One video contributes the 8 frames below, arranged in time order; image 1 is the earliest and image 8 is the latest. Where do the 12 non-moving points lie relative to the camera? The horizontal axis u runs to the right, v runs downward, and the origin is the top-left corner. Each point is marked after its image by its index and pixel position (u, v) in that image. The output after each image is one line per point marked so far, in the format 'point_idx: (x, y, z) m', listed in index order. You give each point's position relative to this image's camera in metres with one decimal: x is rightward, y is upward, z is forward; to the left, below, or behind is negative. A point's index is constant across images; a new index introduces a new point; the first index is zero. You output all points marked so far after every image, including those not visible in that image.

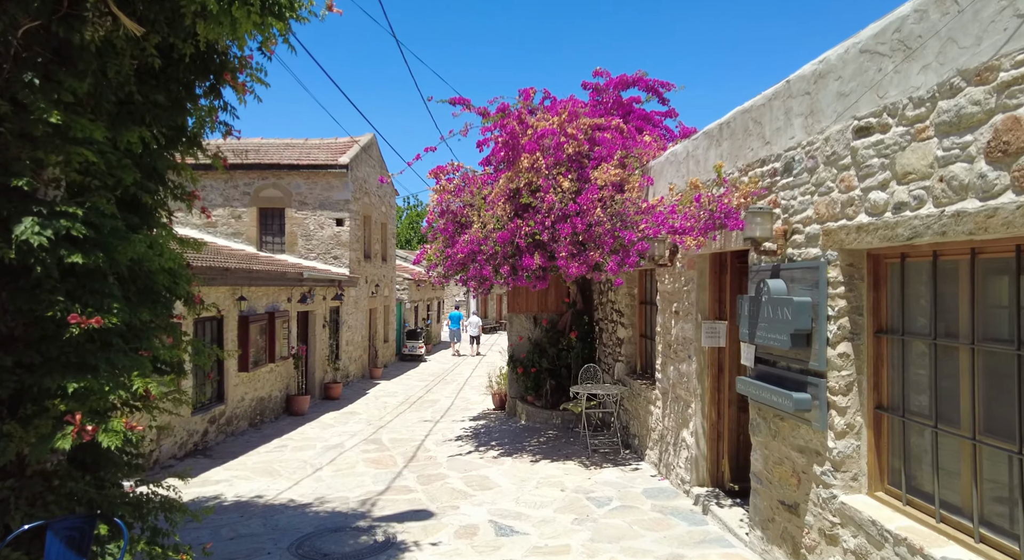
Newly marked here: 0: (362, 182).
0: (-3.8, +2.5, +16.7) m
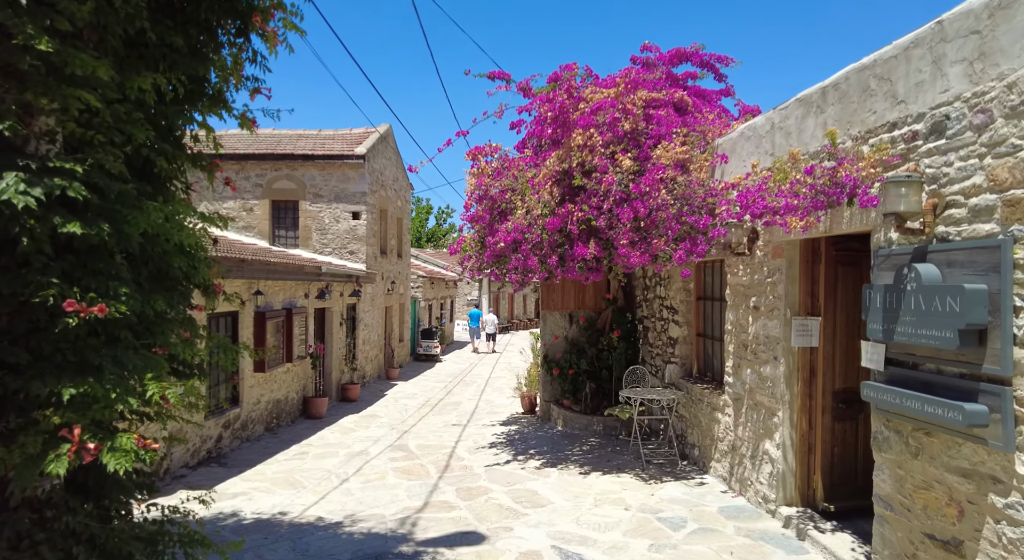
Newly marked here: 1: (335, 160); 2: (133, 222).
0: (-3.3, +2.6, +16.0) m
1: (-4.0, +2.6, +14.5) m
2: (-1.7, +0.3, +2.8) m
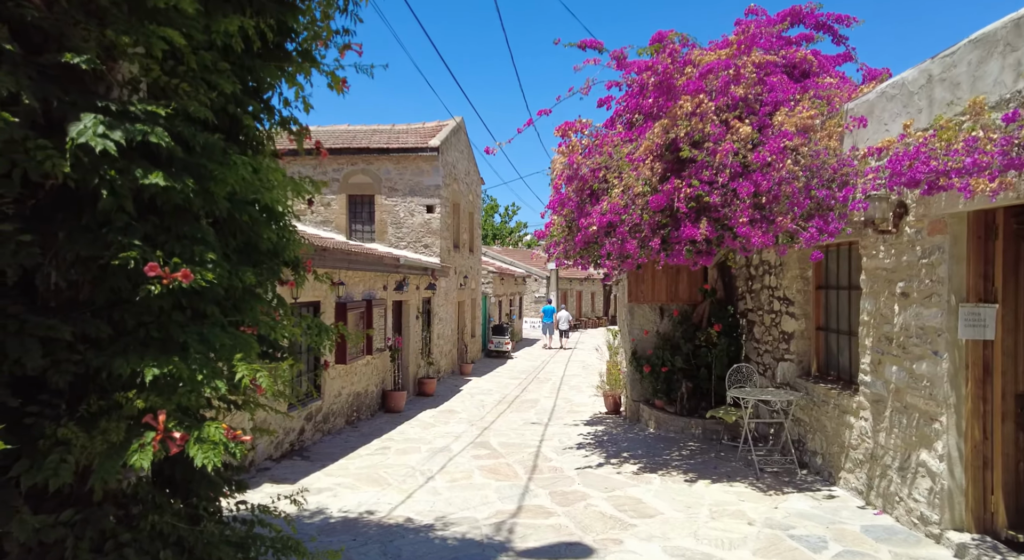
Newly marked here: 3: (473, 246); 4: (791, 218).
0: (-1.4, +2.8, +15.7) m
1: (-2.3, +2.8, +14.3) m
2: (-1.1, +0.4, +2.5) m
3: (-1.1, +0.9, +18.2) m
4: (+2.1, +0.5, +5.0) m
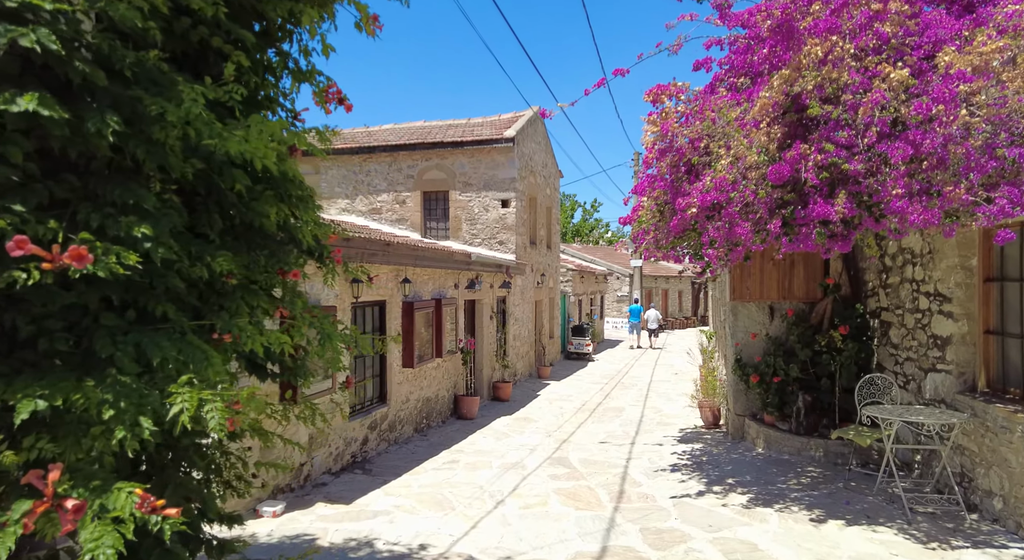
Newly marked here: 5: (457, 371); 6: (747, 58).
0: (+0.4, +2.8, +14.9) m
1: (-0.6, +2.8, +13.5) m
2: (-0.9, +0.4, +1.7) m
3: (+1.0, +1.0, +17.3) m
4: (+2.6, +0.5, +3.7) m
5: (-0.9, -1.4, +10.0) m
6: (+1.9, +1.8, +5.2) m
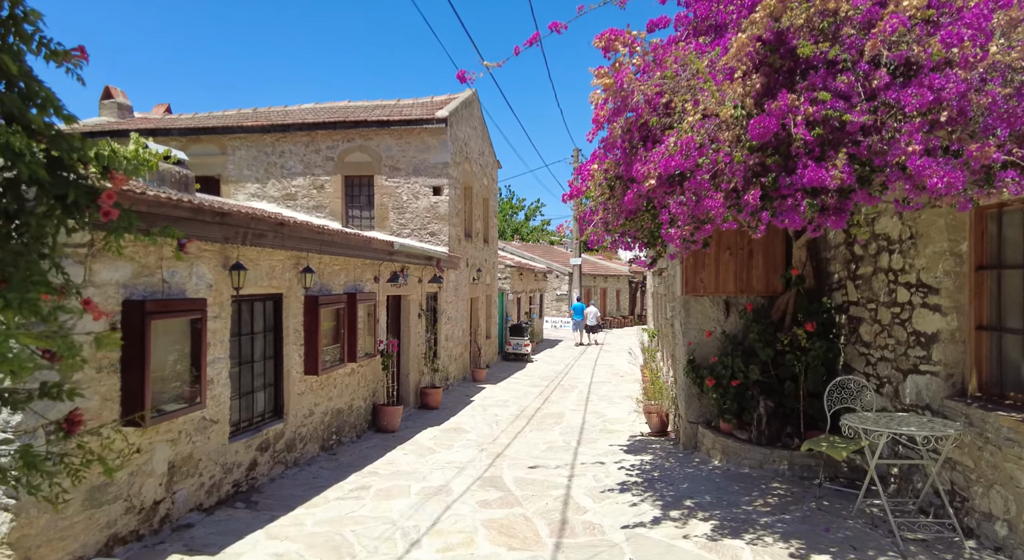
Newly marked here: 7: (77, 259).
0: (-1.0, +2.9, +13.8) m
1: (-1.9, +2.9, +12.4) m
2: (-1.1, +0.5, +0.5) m
3: (-0.6, +1.1, +16.2) m
4: (+2.2, +0.6, +2.9) m
5: (-1.8, -1.3, +8.8) m
6: (+1.3, +1.9, +4.3) m
7: (-2.8, +0.1, +4.1) m
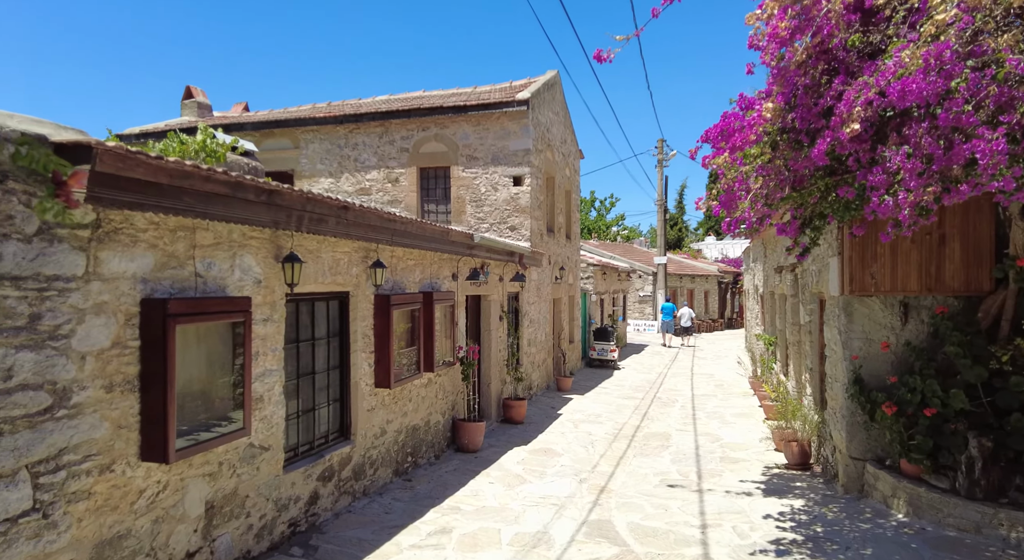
0: (+0.7, +2.9, +12.5) m
1: (-0.3, +3.0, +11.2) m
2: (-0.8, +0.6, -0.6) m
3: (+1.4, +1.1, +14.9) m
4: (+2.7, +0.7, +1.4) m
5: (-0.7, -1.3, +7.7) m
6: (+2.0, +1.9, +2.8) m
7: (-2.2, +0.2, +3.1) m
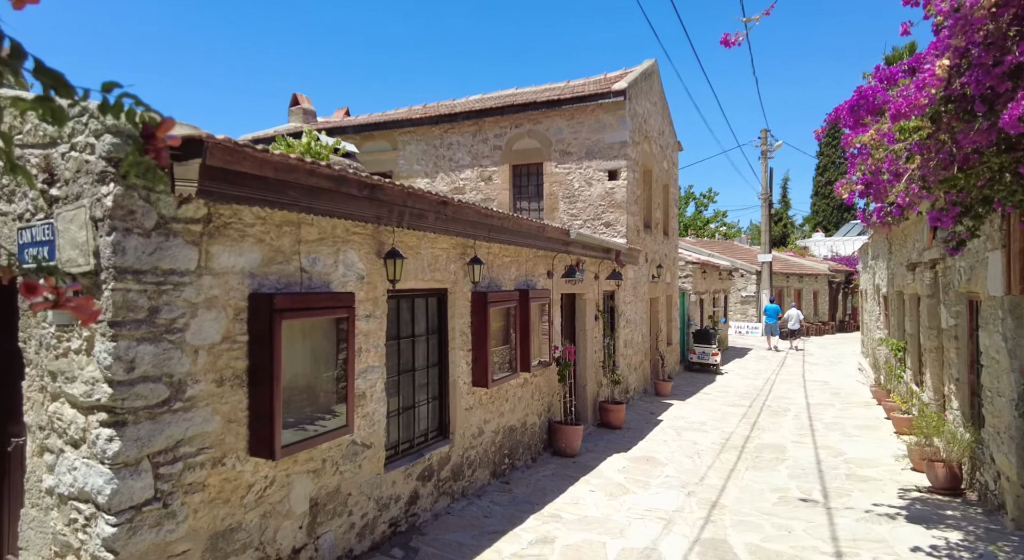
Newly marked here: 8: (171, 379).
0: (+2.5, +2.9, +12.1) m
1: (+1.3, +3.0, +10.9) m
2: (-0.8, +0.6, -0.8) m
3: (+3.5, +1.1, +14.4) m
4: (+3.0, +0.7, +0.7) m
5: (+0.5, -1.3, +7.5) m
6: (+2.5, +1.9, +2.3) m
7: (-1.6, +0.2, +3.2) m
8: (-1.7, -0.5, +3.2) m
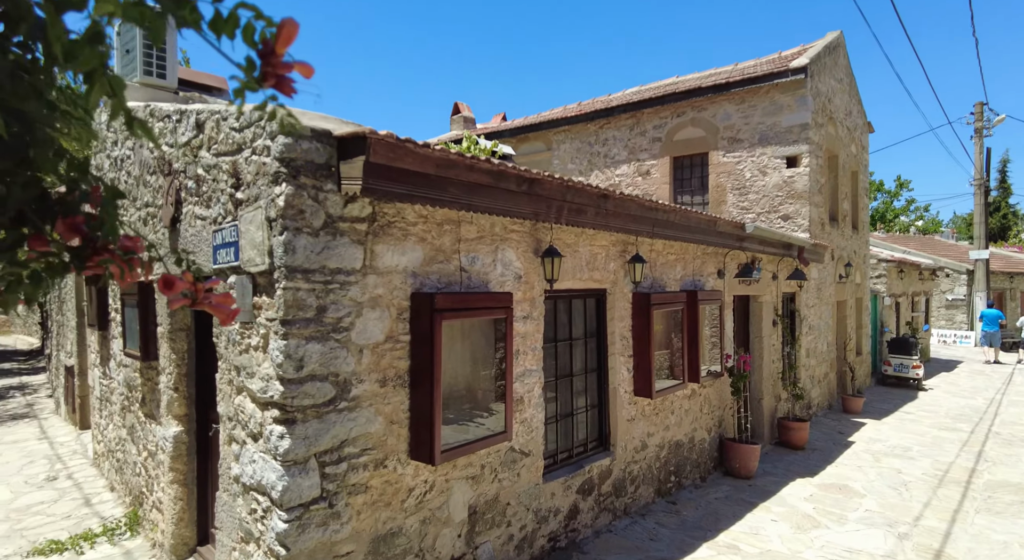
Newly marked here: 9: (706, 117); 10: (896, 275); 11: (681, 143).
0: (+5.3, +2.9, +10.9) m
1: (+3.8, +3.0, +10.0) m
2: (-1.0, +0.6, -0.8) m
3: (+6.8, +1.1, +12.8) m
4: (+3.1, +0.7, -0.3) m
5: (+2.2, -1.3, +6.8) m
6: (+3.0, +1.9, +1.3) m
7: (-0.8, +0.2, +3.1) m
8: (-0.8, -0.5, +3.2) m
9: (+3.2, +2.7, +10.7) m
10: (+8.9, +0.1, +15.4) m
11: (+2.9, +2.3, +10.9) m
